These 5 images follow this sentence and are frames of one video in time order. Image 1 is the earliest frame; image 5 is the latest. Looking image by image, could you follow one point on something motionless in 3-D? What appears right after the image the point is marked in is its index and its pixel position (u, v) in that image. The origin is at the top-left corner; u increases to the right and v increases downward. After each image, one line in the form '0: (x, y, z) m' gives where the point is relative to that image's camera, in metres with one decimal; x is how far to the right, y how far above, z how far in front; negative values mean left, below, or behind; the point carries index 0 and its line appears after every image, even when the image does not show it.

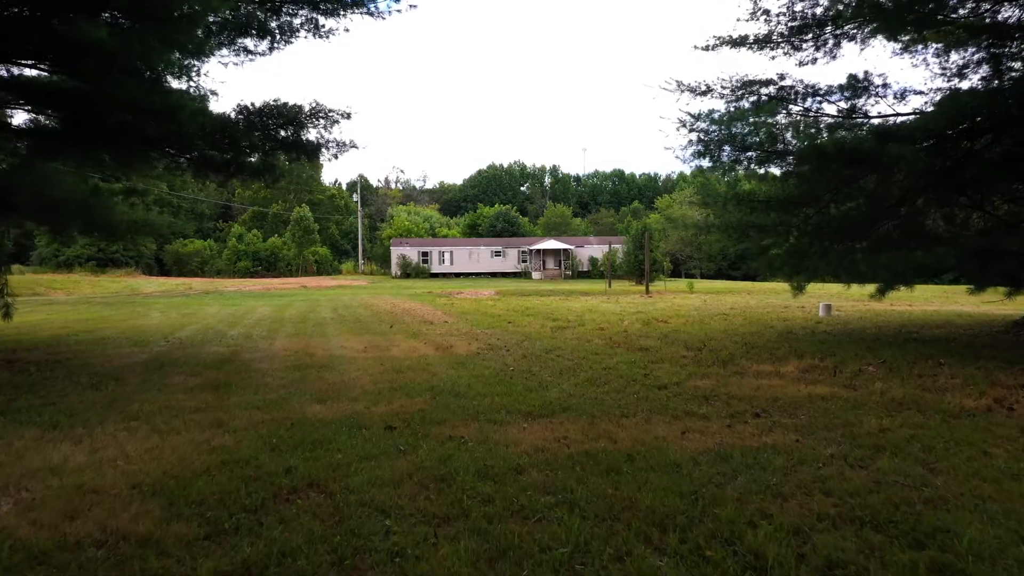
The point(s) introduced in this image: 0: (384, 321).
0: (-1.9, -0.5, +12.7) m
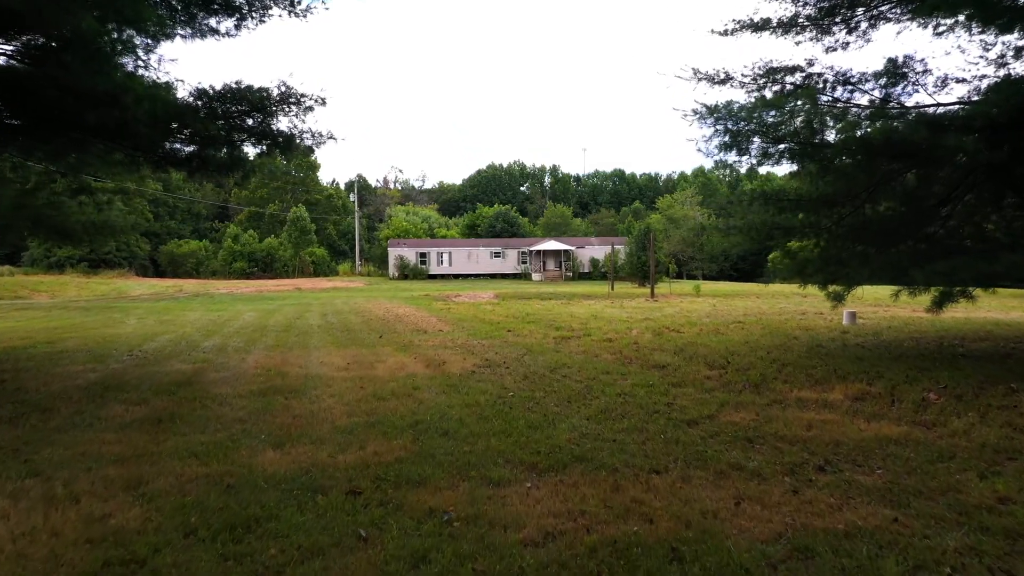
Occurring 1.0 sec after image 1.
0: (-1.9, -0.6, +11.8) m
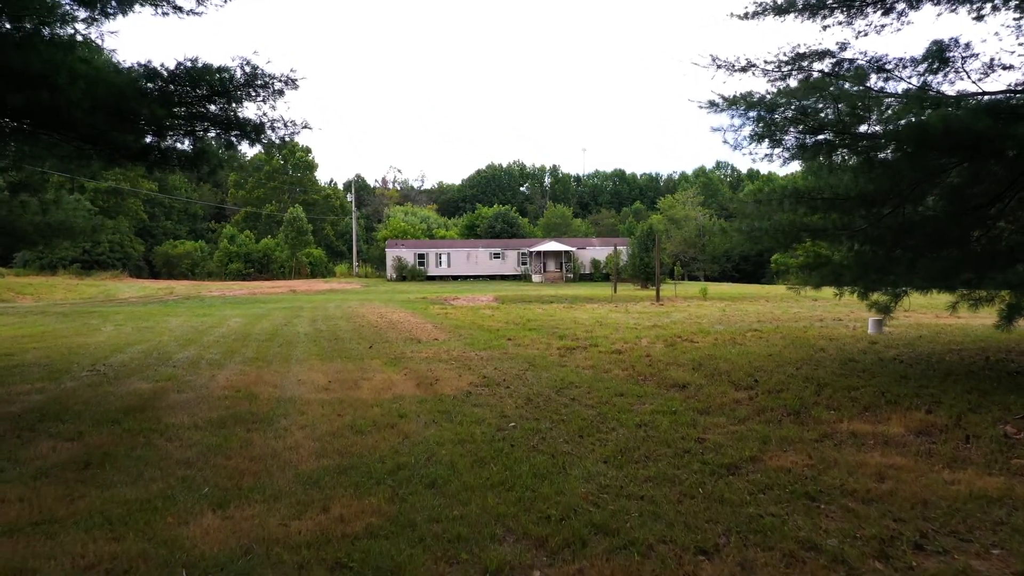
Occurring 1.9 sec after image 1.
0: (-1.9, -0.6, +11.0) m
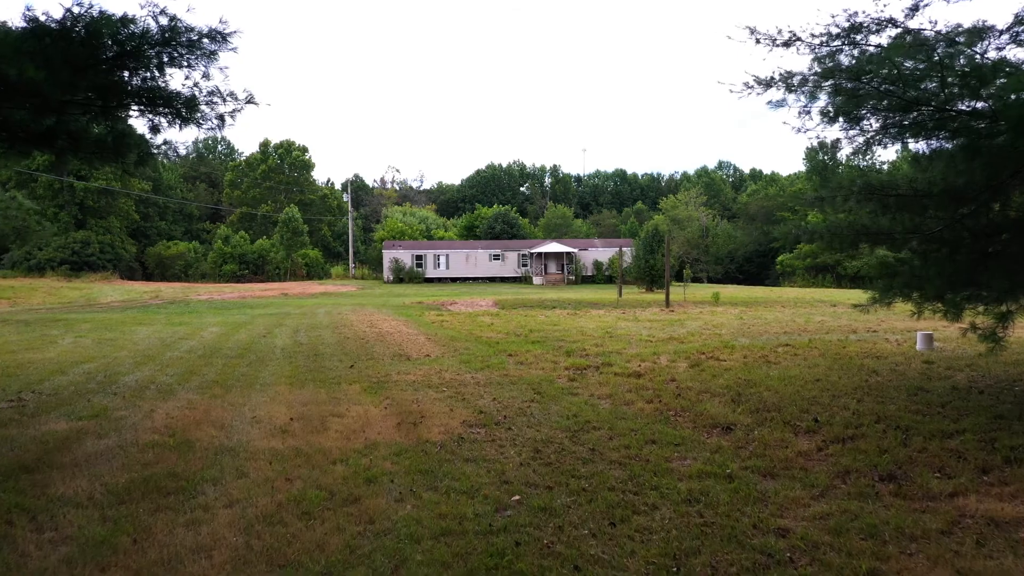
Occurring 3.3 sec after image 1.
0: (-1.9, -0.8, +9.8) m
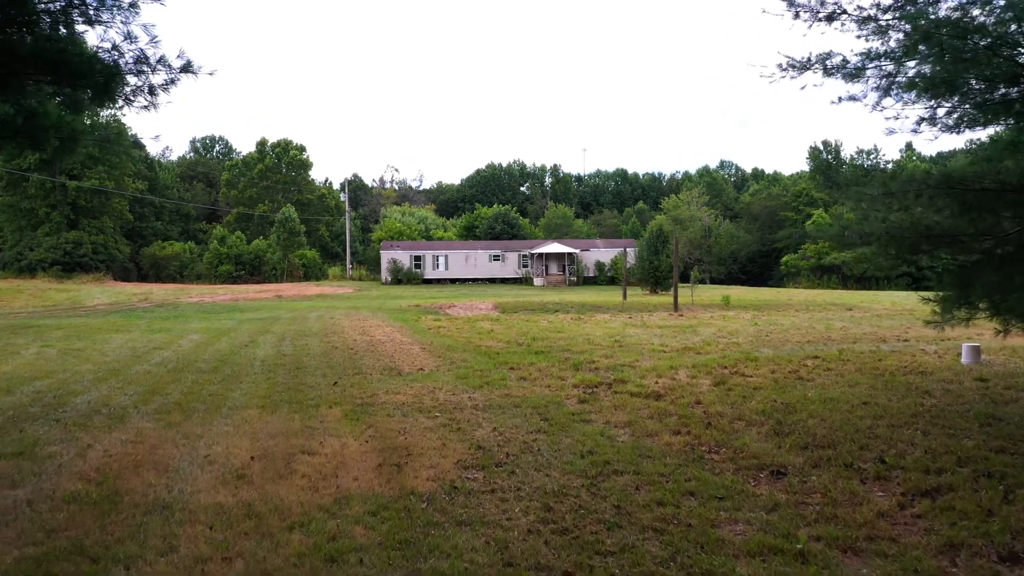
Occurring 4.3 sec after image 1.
0: (-1.8, -0.8, +8.9) m
